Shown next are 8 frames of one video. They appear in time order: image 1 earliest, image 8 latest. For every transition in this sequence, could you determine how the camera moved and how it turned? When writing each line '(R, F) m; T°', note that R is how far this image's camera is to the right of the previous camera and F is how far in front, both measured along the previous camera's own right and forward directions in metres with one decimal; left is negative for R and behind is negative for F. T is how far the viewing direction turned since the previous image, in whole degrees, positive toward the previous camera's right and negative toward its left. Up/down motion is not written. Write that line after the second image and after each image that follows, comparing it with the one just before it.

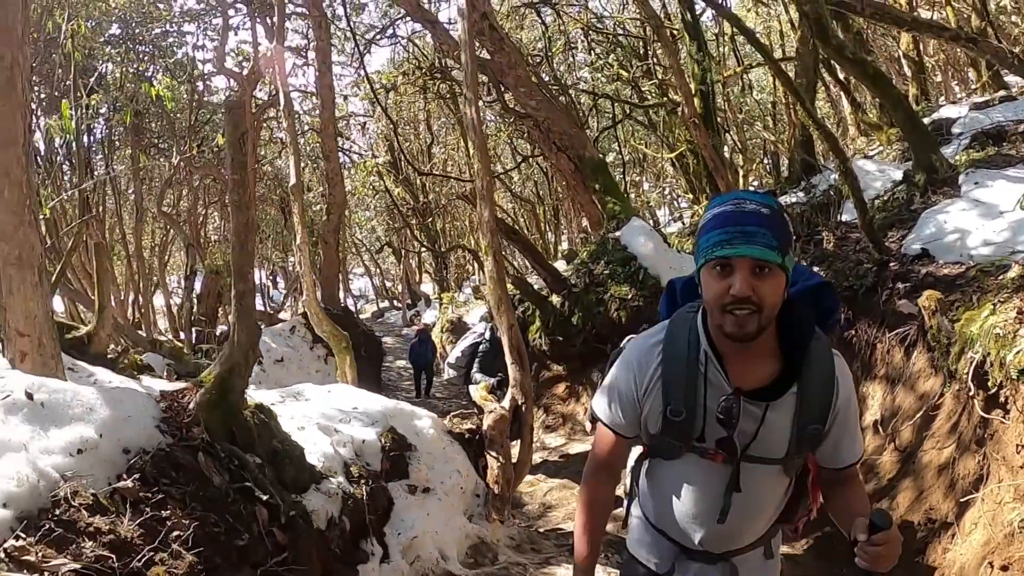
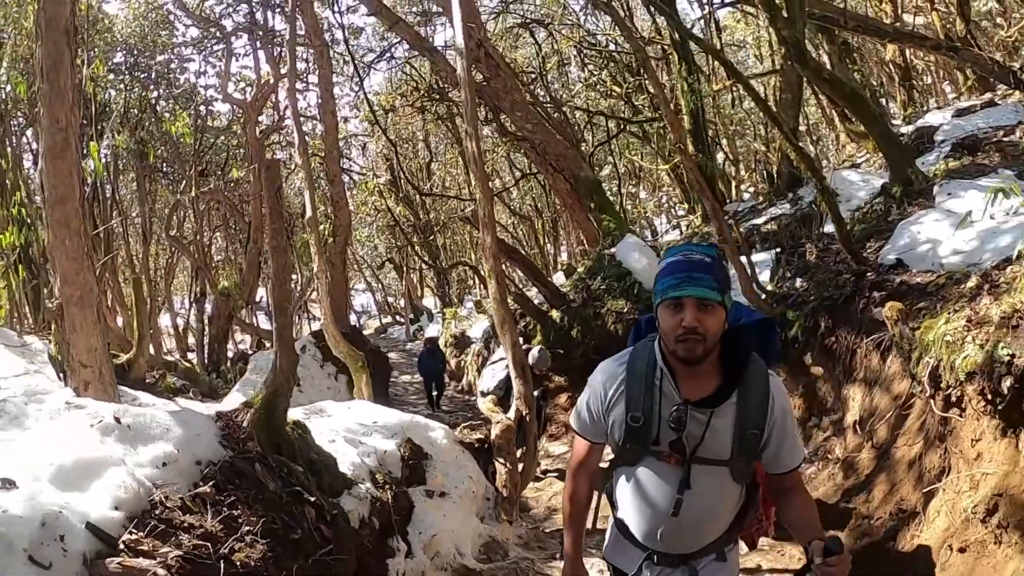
(0.0, -0.4) m; 0°
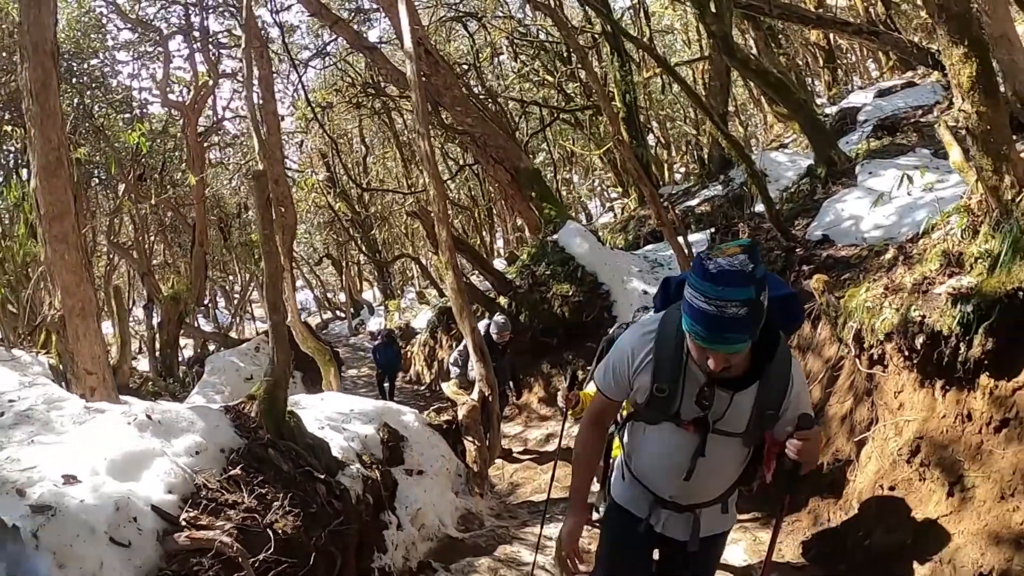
(-0.2, -0.3) m; +5°
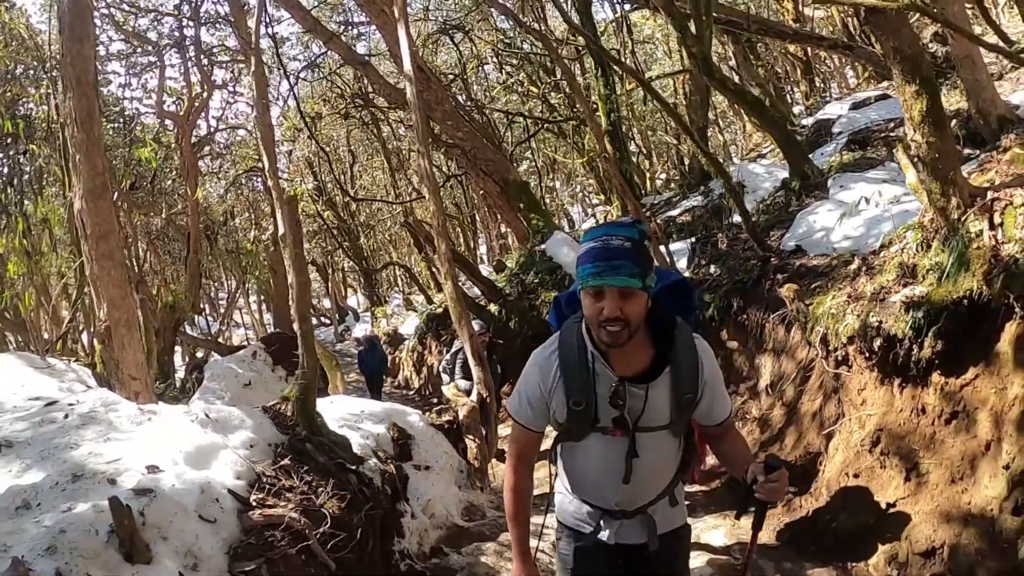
(-0.1, -0.4) m; +1°
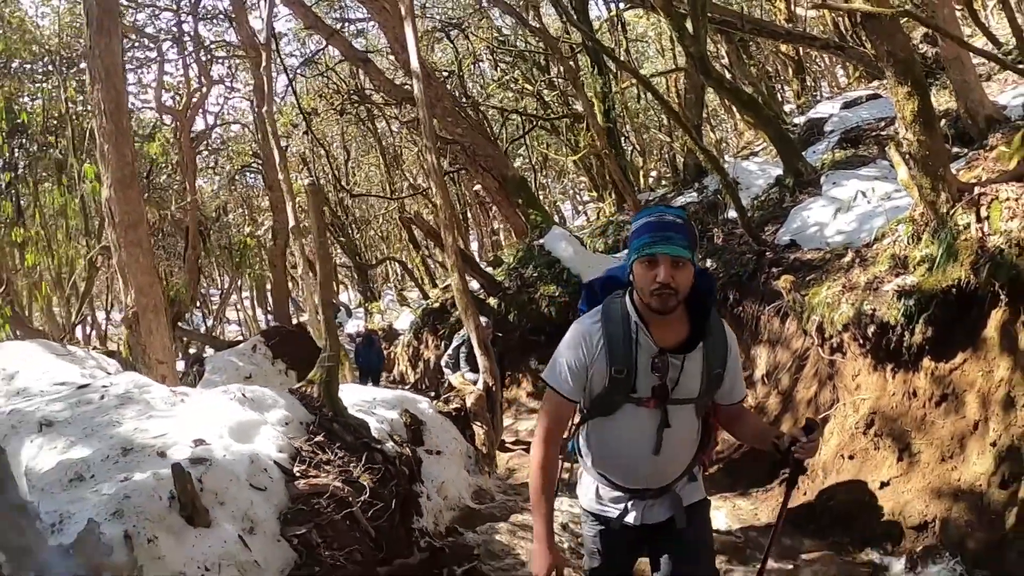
(-0.1, -0.2) m; +1°
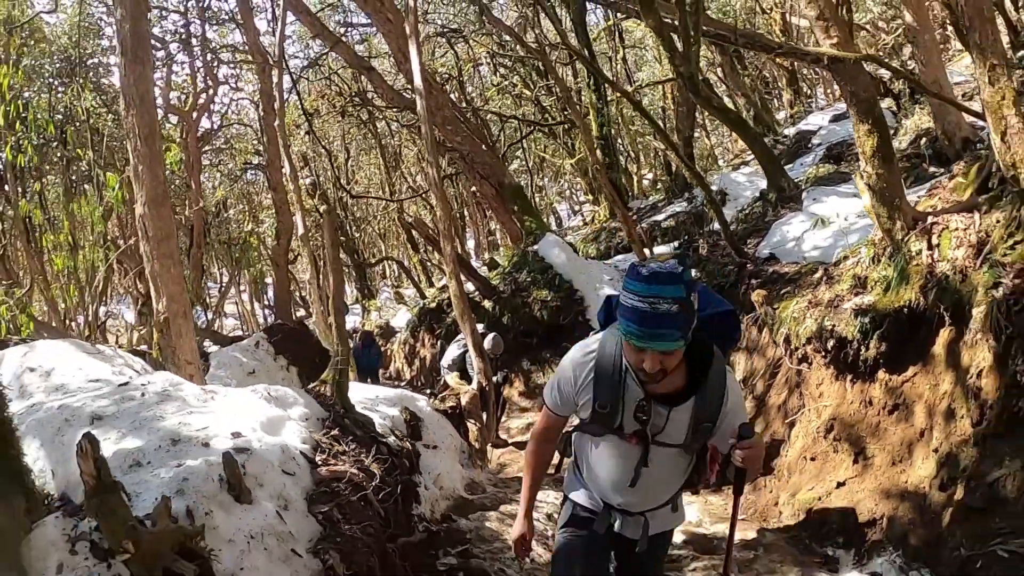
(0.0, -0.5) m; 0°
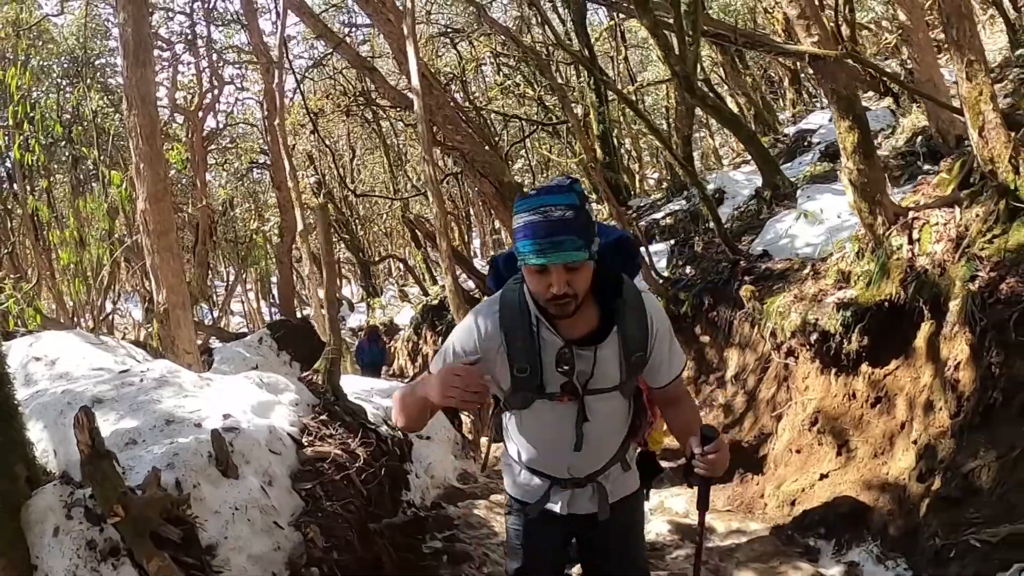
(+0.1, -0.1) m; -1°
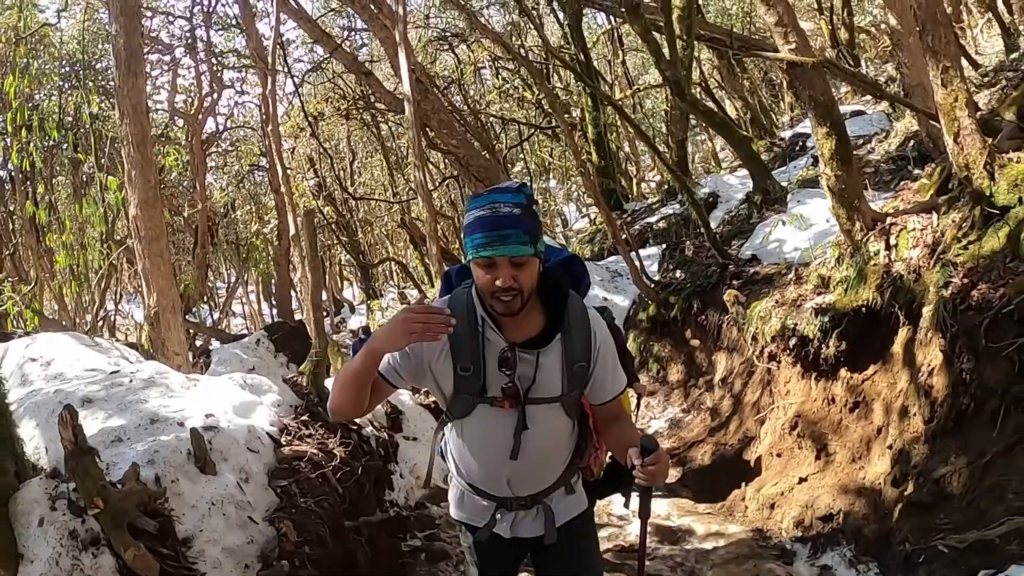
(+0.1, -0.1) m; 0°
